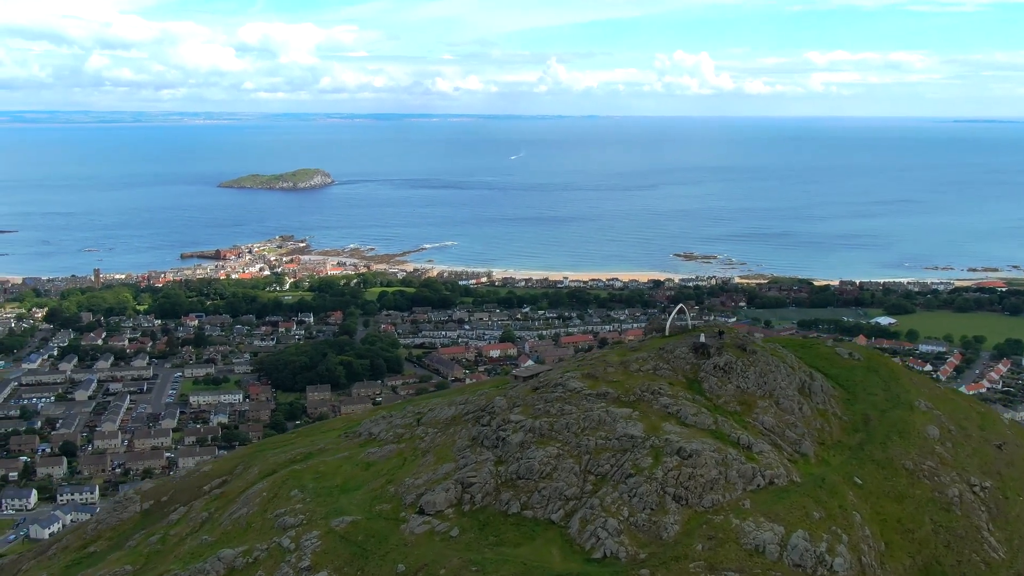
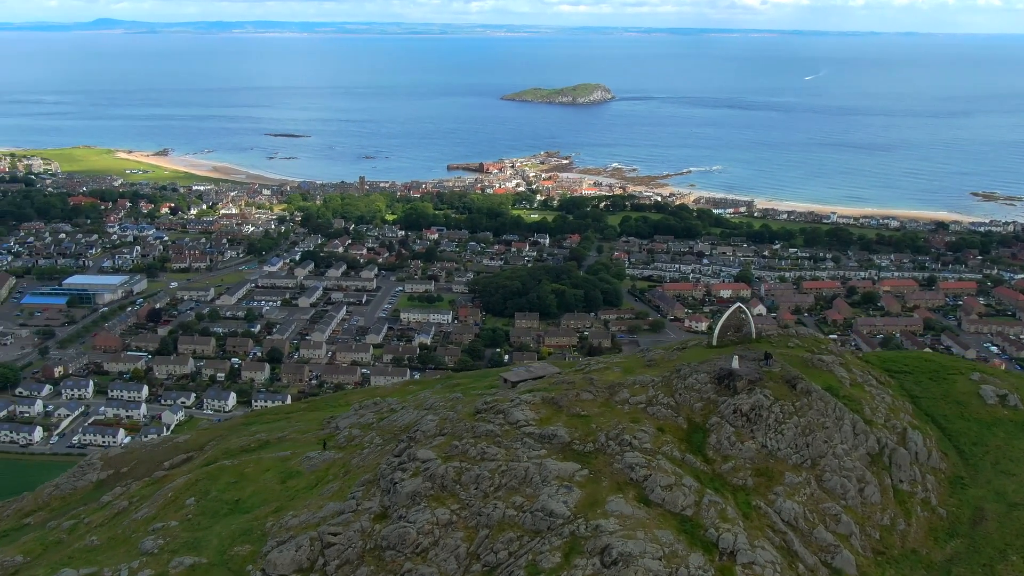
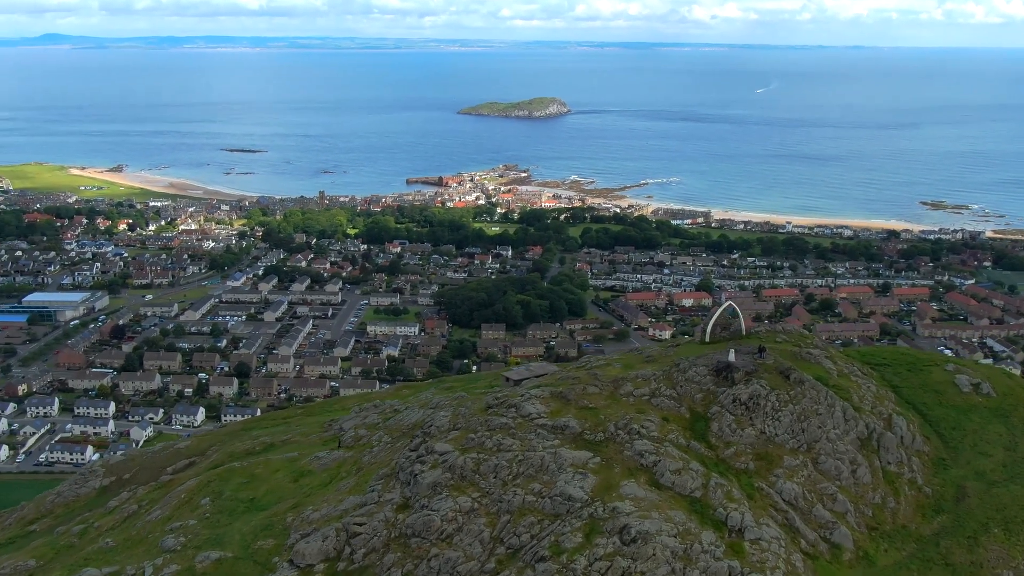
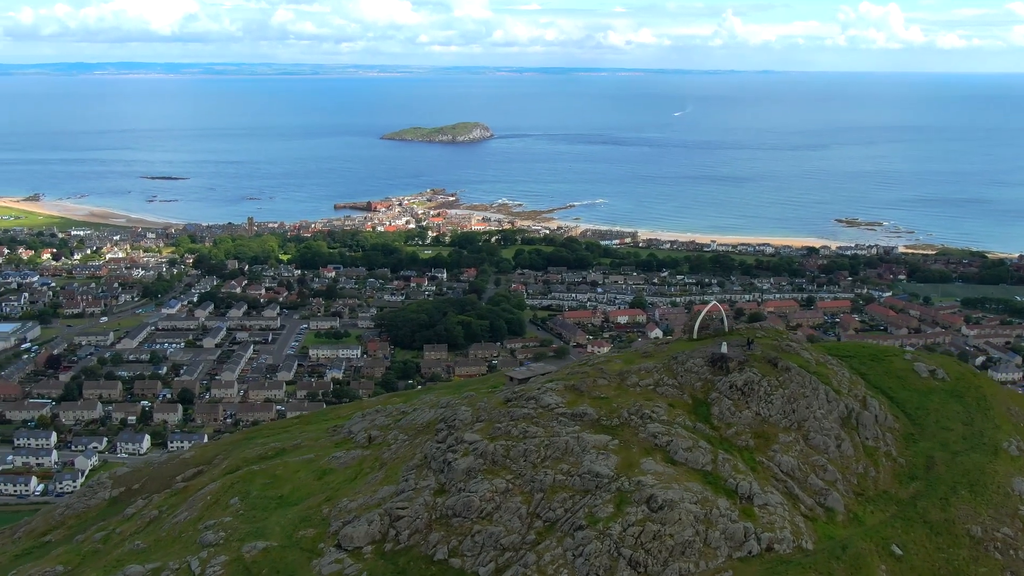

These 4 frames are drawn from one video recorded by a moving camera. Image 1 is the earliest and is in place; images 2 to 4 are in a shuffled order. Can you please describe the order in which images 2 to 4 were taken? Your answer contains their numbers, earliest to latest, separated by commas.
4, 3, 2
